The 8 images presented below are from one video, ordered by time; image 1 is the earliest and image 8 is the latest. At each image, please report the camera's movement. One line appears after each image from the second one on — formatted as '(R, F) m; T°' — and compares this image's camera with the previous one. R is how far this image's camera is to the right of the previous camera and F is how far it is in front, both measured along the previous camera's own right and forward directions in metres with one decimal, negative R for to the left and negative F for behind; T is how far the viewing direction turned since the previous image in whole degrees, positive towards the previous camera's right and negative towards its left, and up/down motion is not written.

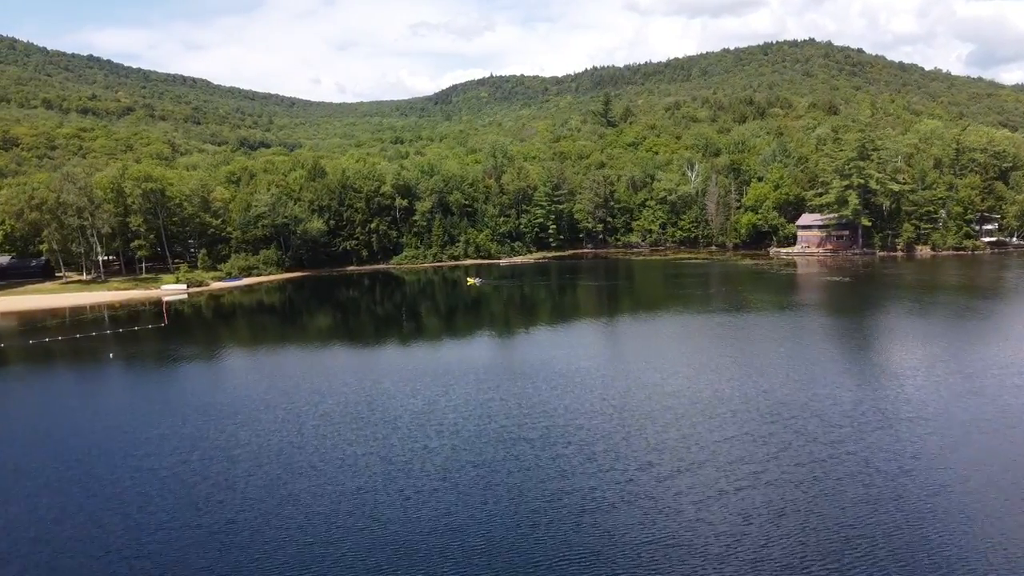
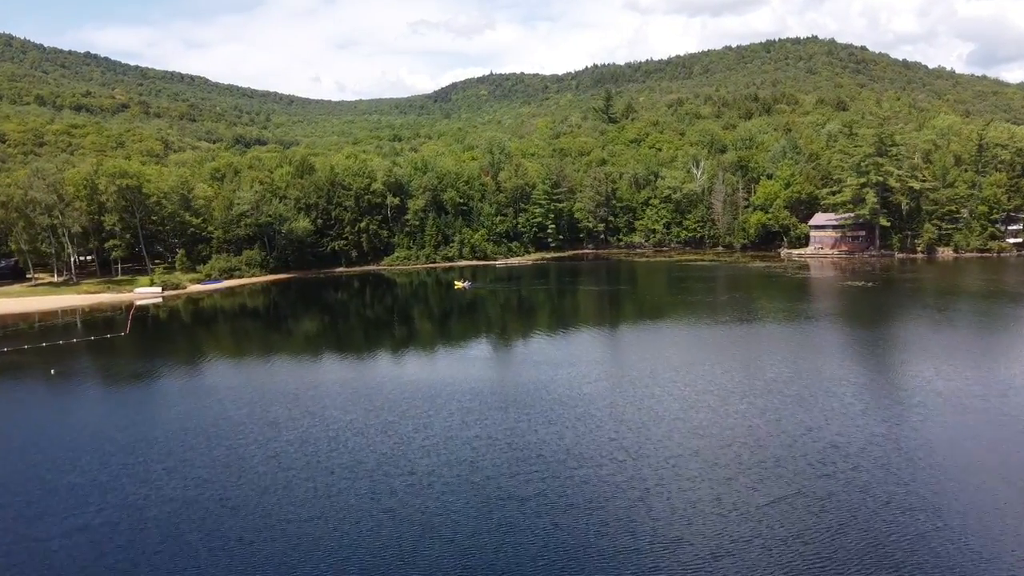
(+0.3, +4.0) m; 0°
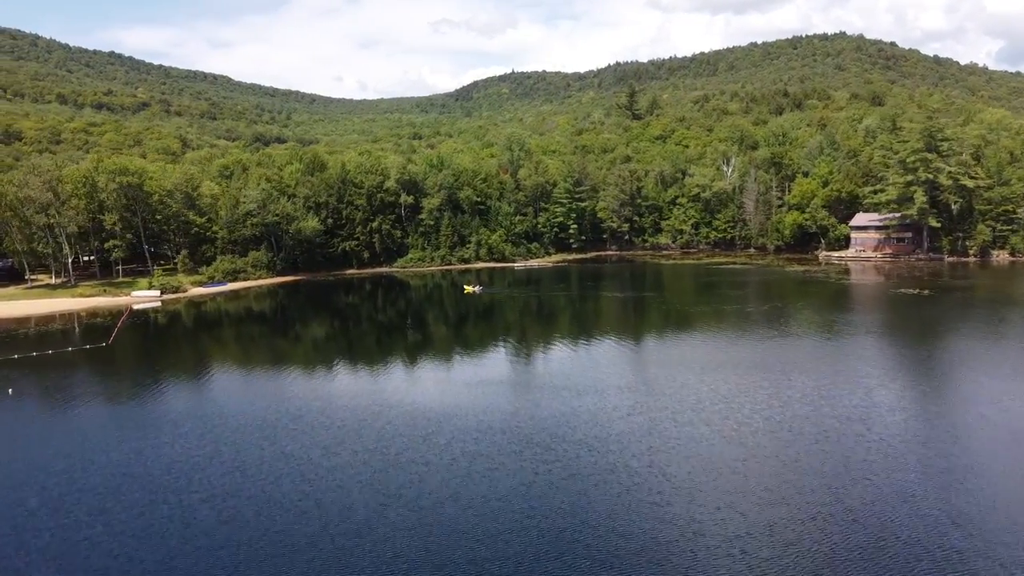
(+0.1, +4.0) m; -2°
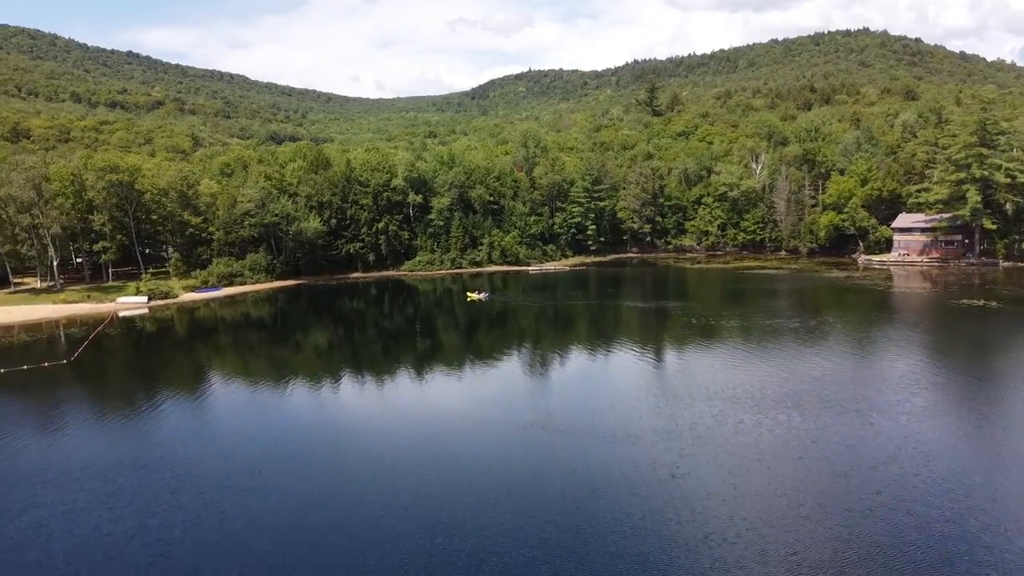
(+0.1, +4.5) m; -1°
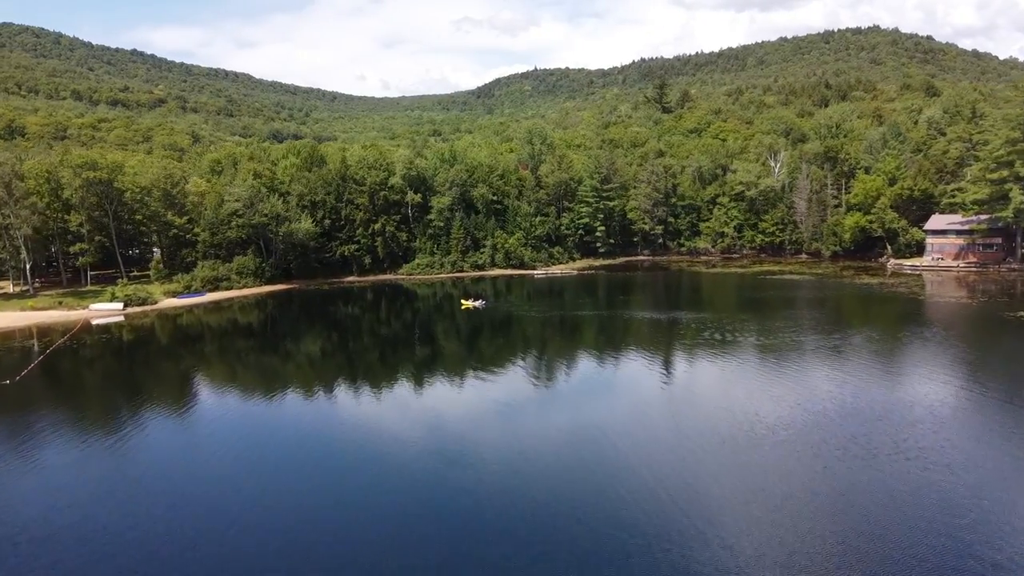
(+0.1, +4.0) m; 0°
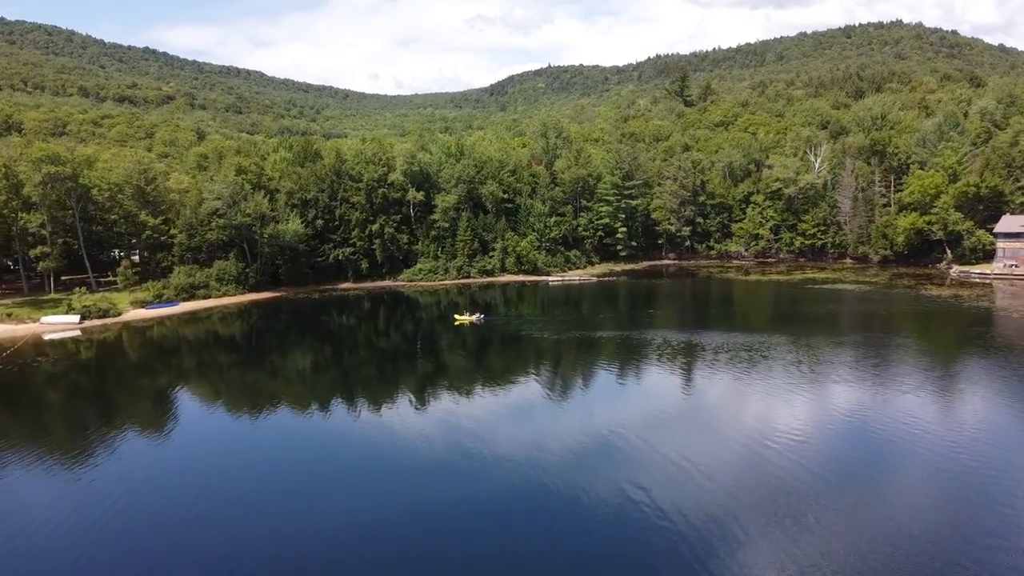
(+0.1, +6.5) m; -1°
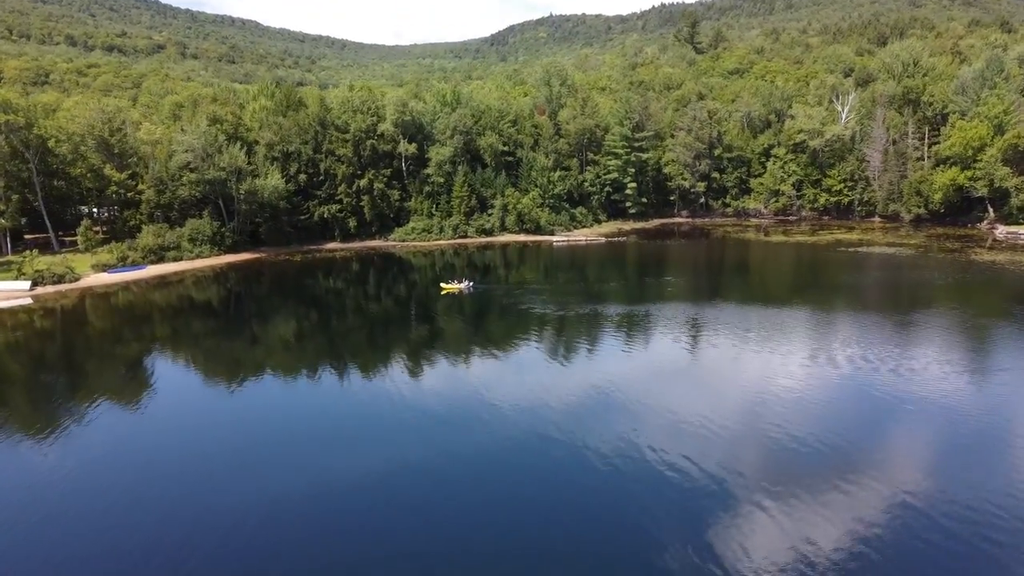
(+0.2, +4.4) m; 0°
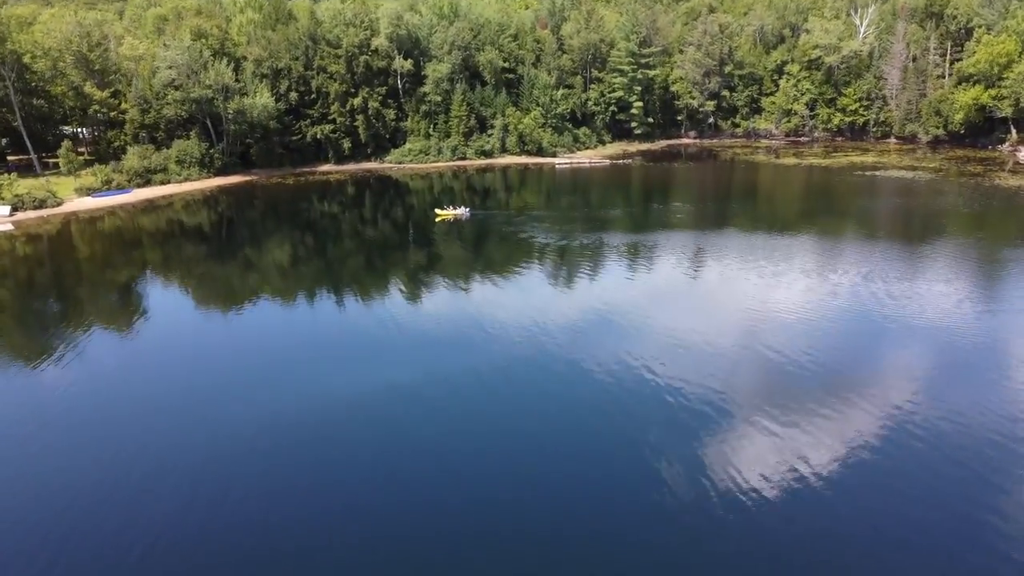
(+0.1, +1.0) m; 0°
